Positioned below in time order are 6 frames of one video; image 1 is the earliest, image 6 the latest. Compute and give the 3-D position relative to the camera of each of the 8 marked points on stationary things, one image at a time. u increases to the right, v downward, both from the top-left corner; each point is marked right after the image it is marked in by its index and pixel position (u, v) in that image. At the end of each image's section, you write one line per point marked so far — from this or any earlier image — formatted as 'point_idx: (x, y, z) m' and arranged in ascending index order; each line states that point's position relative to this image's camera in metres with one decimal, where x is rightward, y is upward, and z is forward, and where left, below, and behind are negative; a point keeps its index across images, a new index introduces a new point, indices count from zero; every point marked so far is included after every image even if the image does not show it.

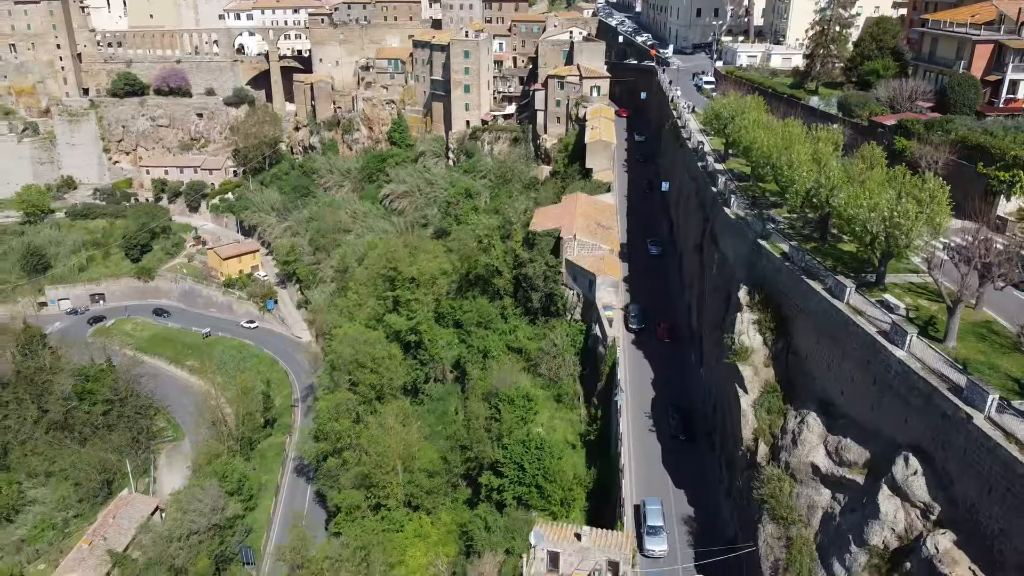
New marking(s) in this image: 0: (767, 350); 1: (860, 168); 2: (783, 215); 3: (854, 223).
0: (+5.1, -1.2, +16.0) m
1: (+6.9, +2.4, +16.1) m
2: (+6.3, +1.7, +18.6) m
3: (+6.1, +1.2, +14.3) m
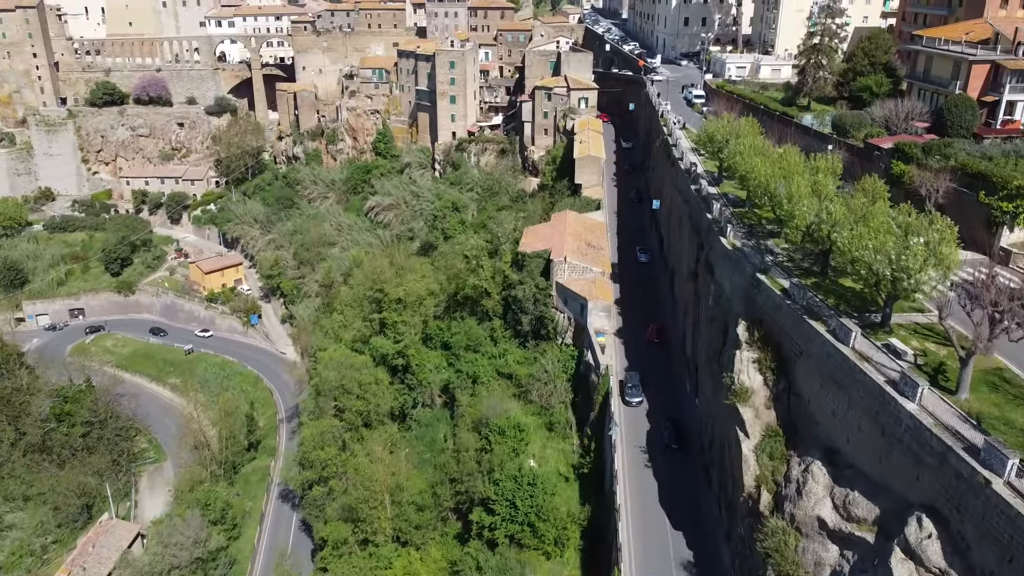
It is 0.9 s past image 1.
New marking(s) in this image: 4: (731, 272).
0: (+4.9, -2.0, +15.5) m
1: (+6.8, +1.7, +15.6) m
2: (+6.1, +0.9, +18.1) m
3: (+6.0, +0.4, +13.8) m
4: (+4.9, +0.3, +17.9) m
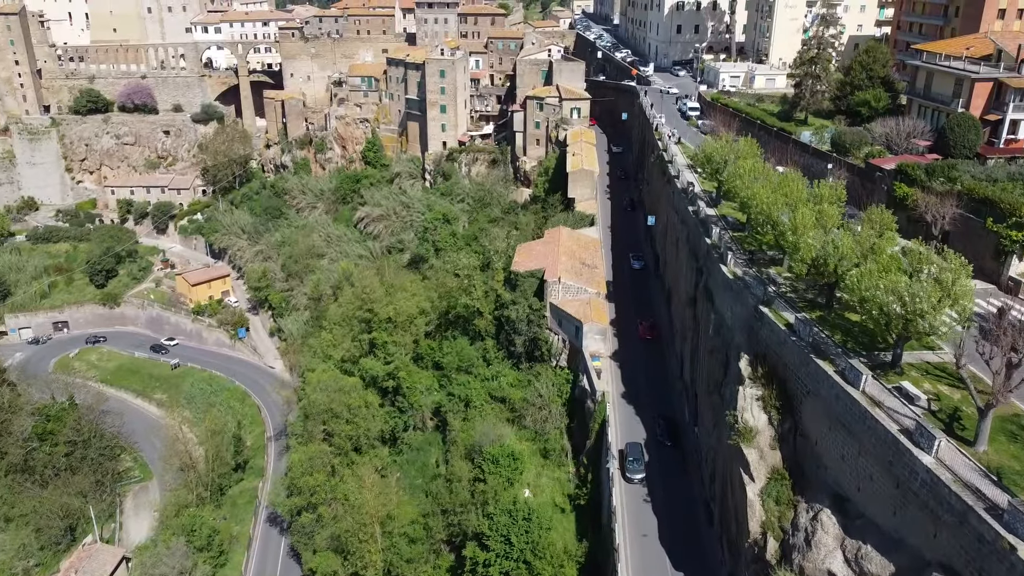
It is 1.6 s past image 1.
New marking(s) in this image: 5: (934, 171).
0: (+4.8, -2.6, +14.9) m
1: (+6.7, +1.0, +15.0) m
2: (+5.9, +0.3, +17.5) m
3: (+5.9, -0.2, +13.2) m
4: (+4.8, -0.3, +17.4) m
5: (+10.3, +2.9, +19.7) m
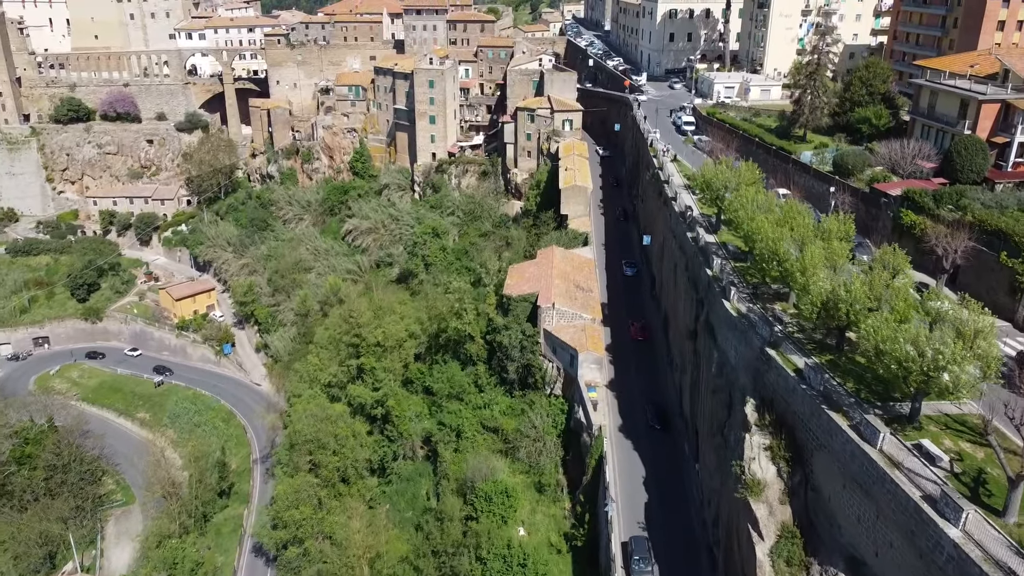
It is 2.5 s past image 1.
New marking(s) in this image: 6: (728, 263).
0: (+4.7, -3.4, +14.1) m
1: (+6.5, +0.2, +14.3) m
2: (+5.8, -0.5, +16.8) m
3: (+5.8, -1.0, +12.5) m
4: (+4.6, -1.1, +16.6) m
5: (+10.1, +2.1, +19.0) m
6: (+5.1, +0.6, +19.1) m
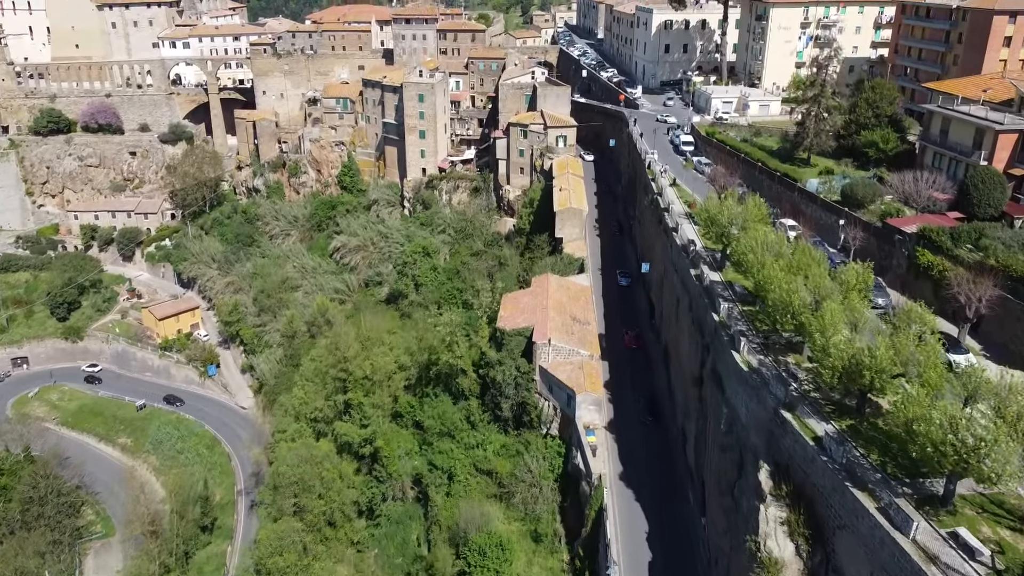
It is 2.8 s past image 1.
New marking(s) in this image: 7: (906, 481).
0: (+4.7, -4.5, +13.0) m
1: (+6.5, -0.8, +13.2) m
2: (+5.7, -1.5, +15.7) m
3: (+5.8, -2.0, +11.4) m
4: (+4.5, -2.1, +15.5) m
5: (+10.0, +1.1, +17.9) m
6: (+5.0, -0.4, +18.0) m
7: (+6.0, -2.9, +12.2) m
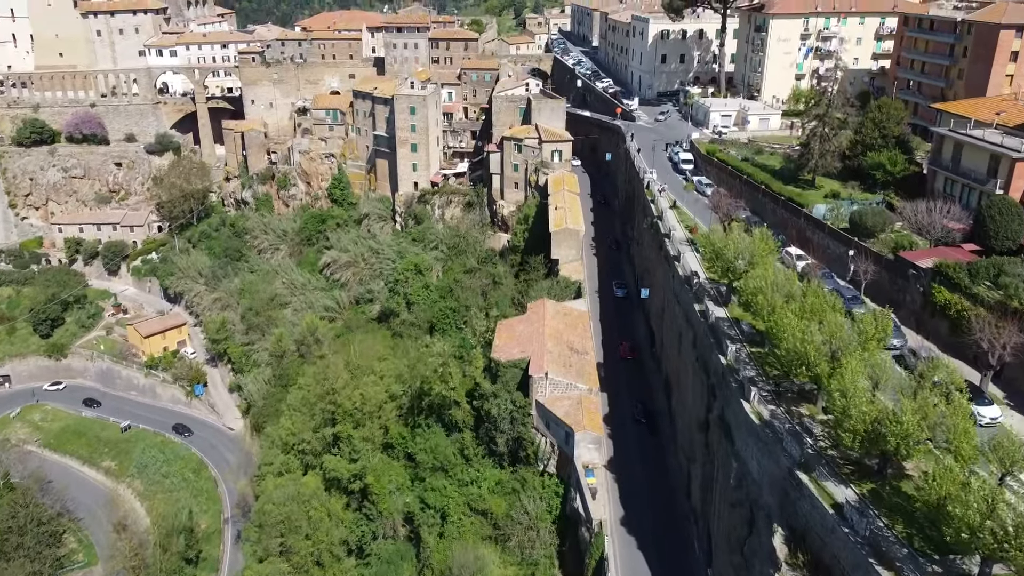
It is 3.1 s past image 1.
0: (+4.7, -5.3, +12.1) m
1: (+6.4, -1.7, +12.3) m
2: (+5.6, -2.4, +14.8) m
3: (+5.7, -2.9, +10.5) m
4: (+4.5, -3.0, +14.6) m
5: (+9.9, +0.2, +17.0) m
6: (+4.9, -1.3, +17.1) m
7: (+6.0, -3.8, +11.3) m
